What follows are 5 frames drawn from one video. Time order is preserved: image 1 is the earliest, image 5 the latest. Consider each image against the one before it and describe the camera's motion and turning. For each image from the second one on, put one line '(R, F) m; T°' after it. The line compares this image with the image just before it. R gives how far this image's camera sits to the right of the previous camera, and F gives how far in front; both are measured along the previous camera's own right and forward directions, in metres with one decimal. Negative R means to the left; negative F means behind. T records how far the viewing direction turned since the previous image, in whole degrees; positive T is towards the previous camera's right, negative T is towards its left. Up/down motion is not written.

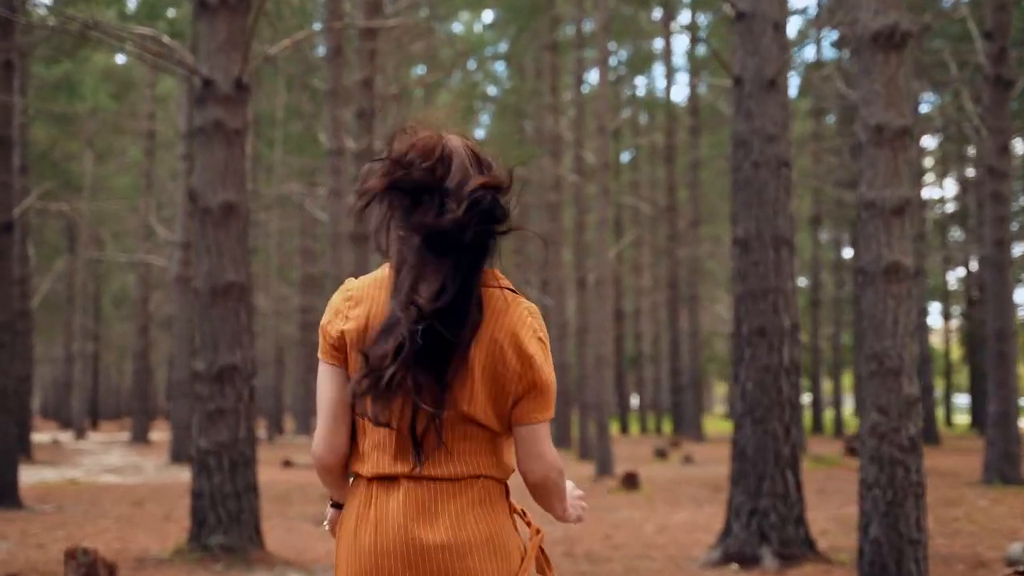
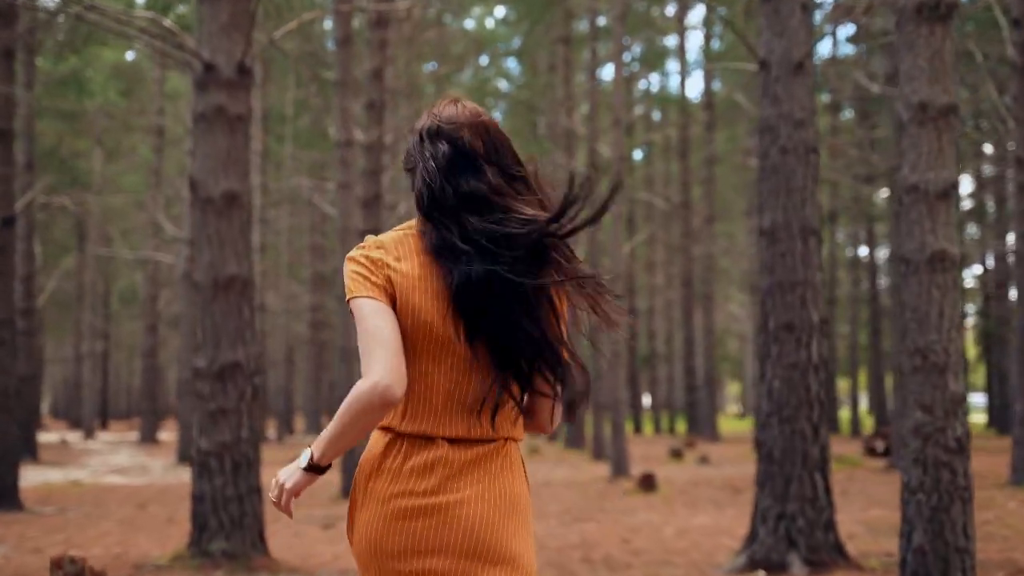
(0.0, +0.4) m; -1°
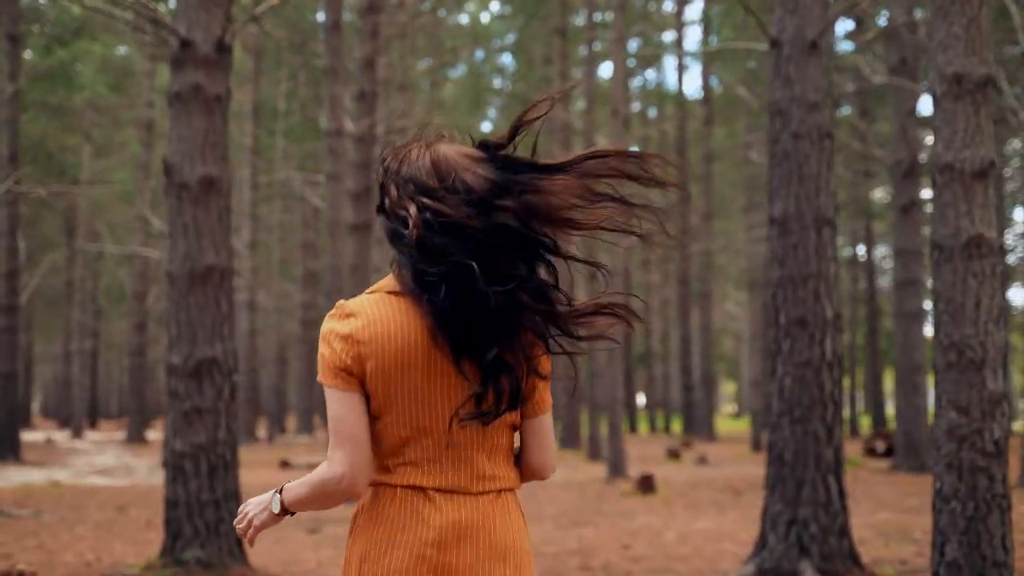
(0.0, +0.4) m; 0°
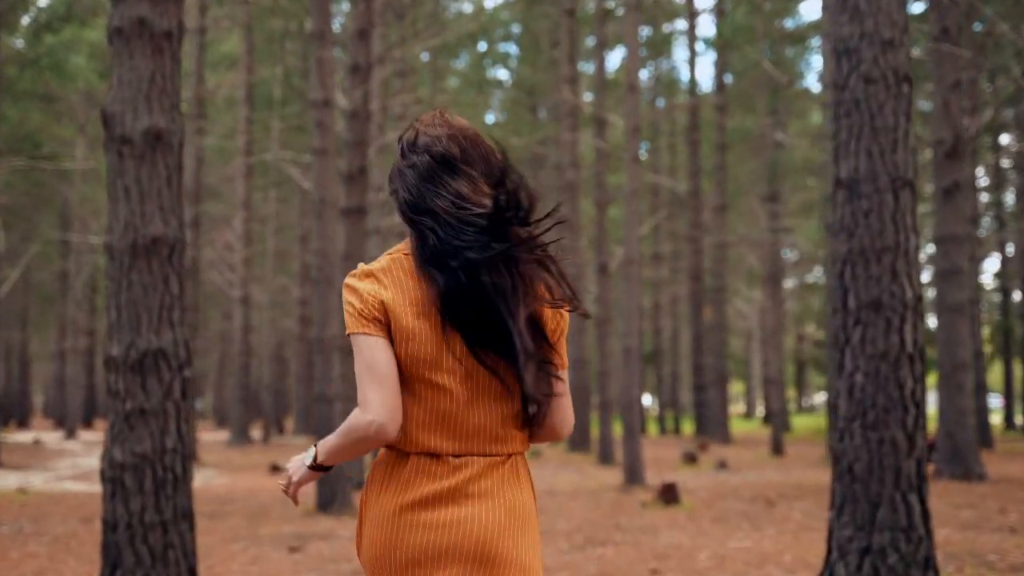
(0.0, +1.3) m; 0°
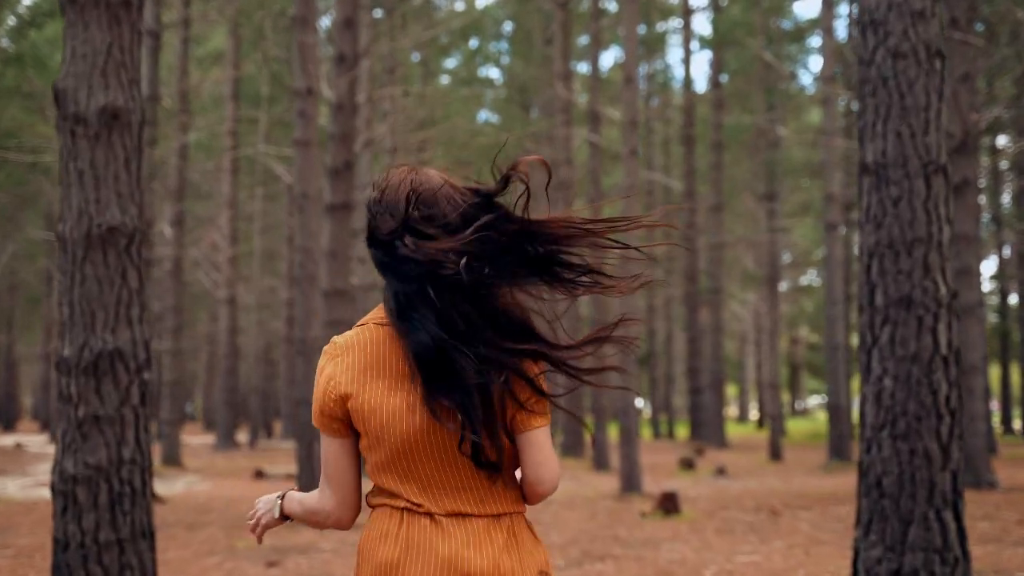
(0.0, +0.5) m; 0°
